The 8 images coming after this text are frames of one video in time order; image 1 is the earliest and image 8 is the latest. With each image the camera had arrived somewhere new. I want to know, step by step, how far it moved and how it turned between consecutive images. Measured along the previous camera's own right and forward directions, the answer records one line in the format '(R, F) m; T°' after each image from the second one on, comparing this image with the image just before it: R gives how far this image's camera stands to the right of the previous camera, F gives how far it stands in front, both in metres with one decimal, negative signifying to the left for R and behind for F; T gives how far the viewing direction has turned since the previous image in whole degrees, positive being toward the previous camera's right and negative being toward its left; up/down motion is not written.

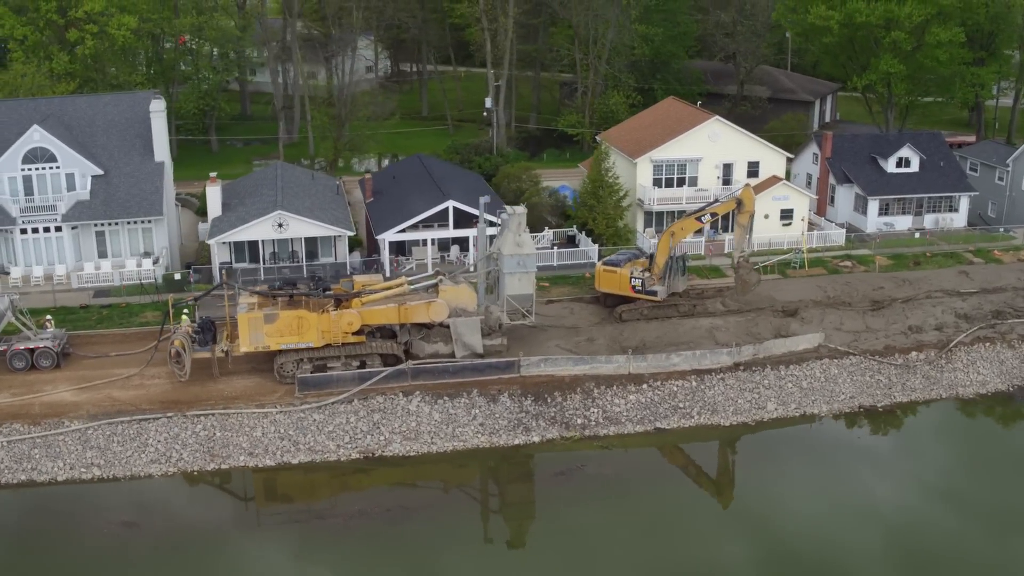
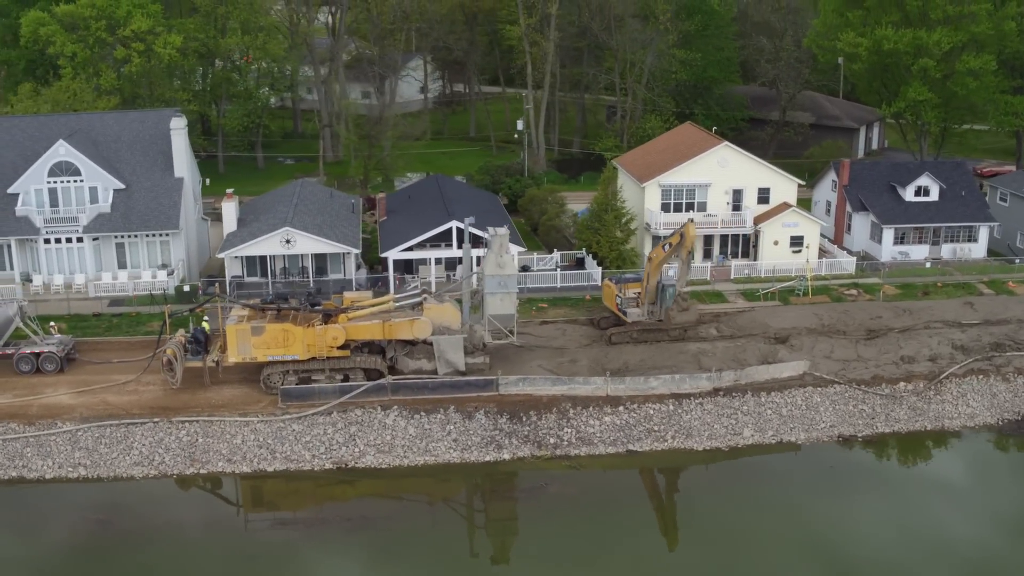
(+2.1, -0.3) m; -4°
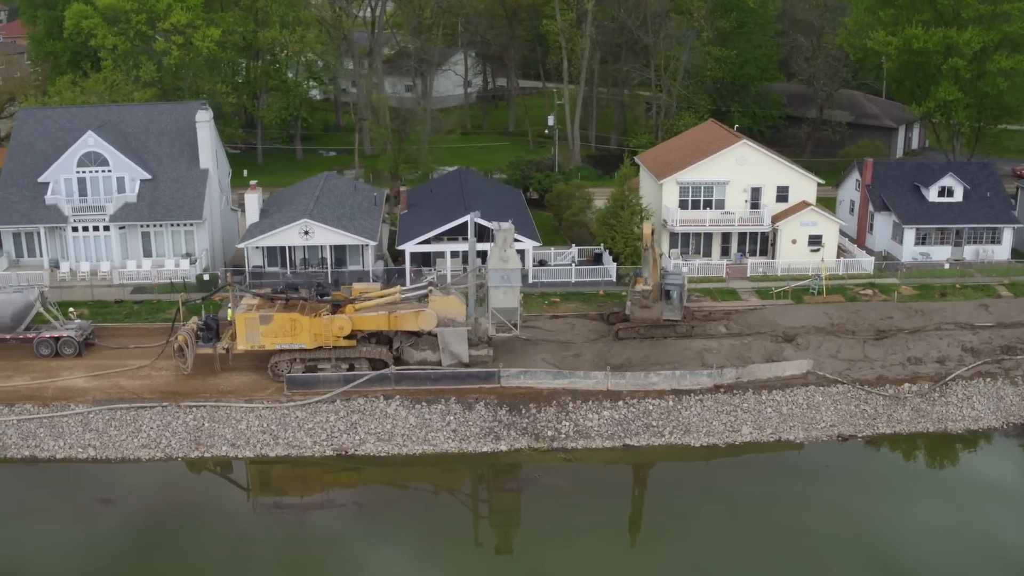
(+1.1, -0.3) m; -3°
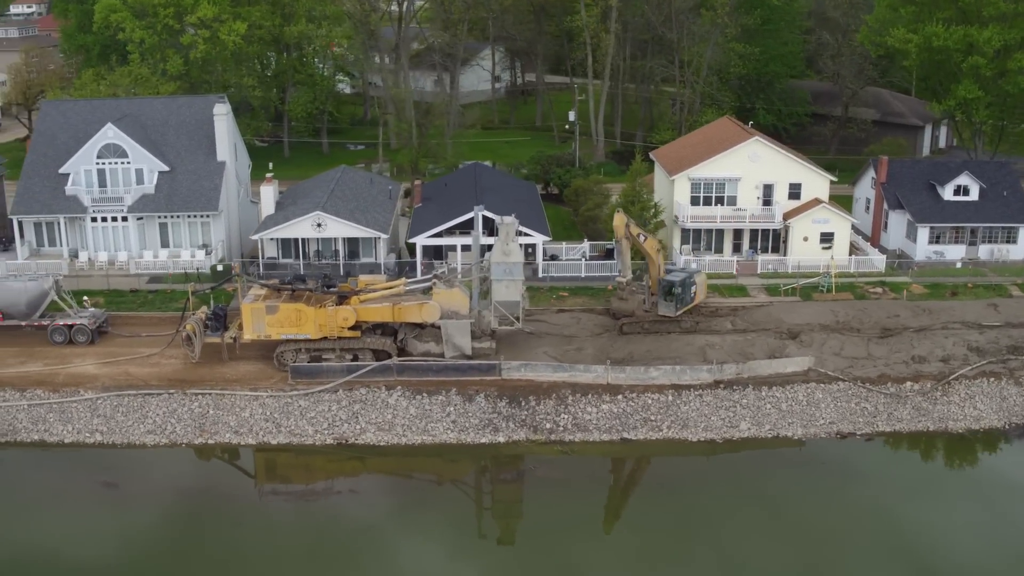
(+0.8, -0.2) m; -2°
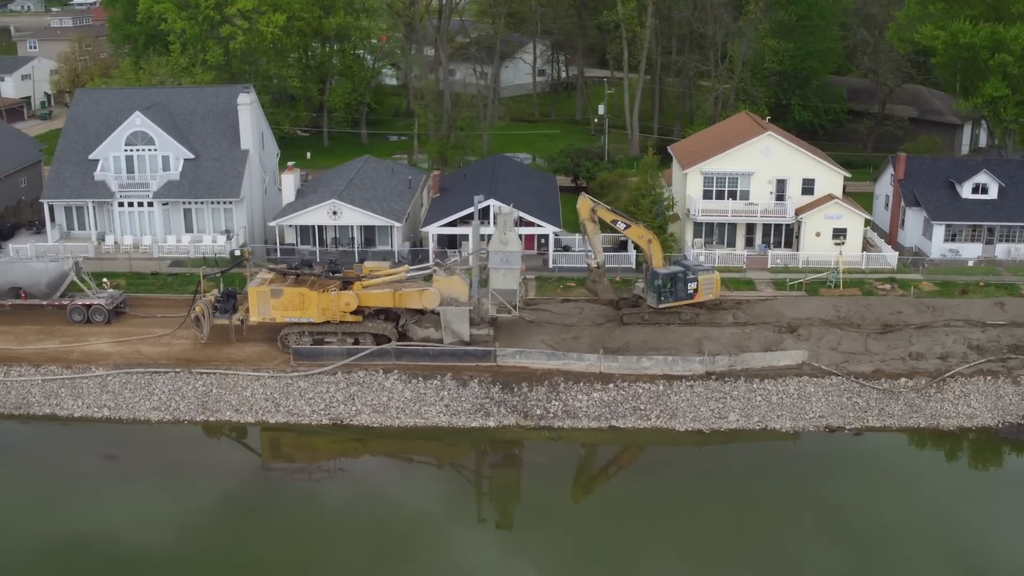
(+1.5, -0.5) m; -3°
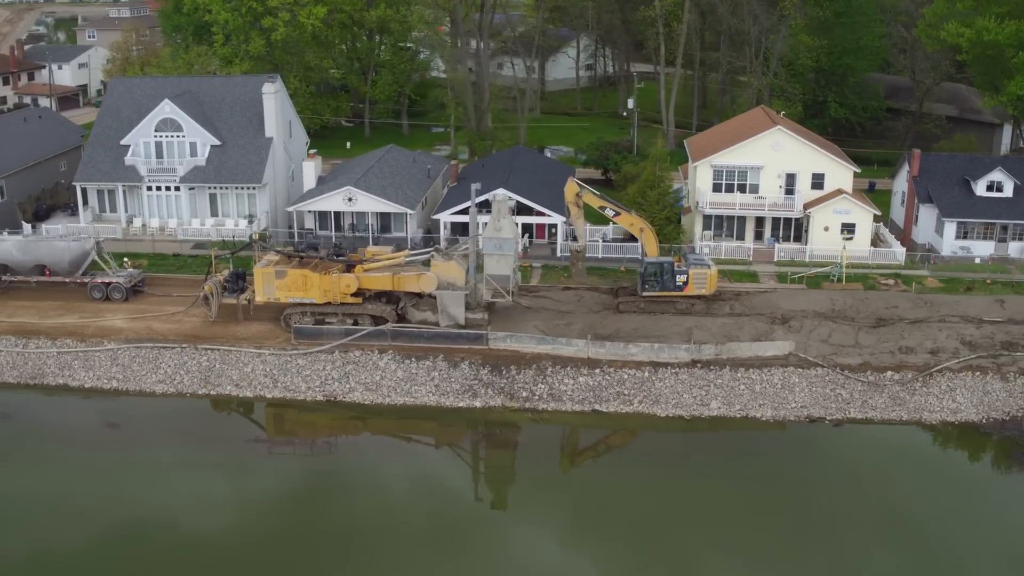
(+1.8, -0.8) m; -3°
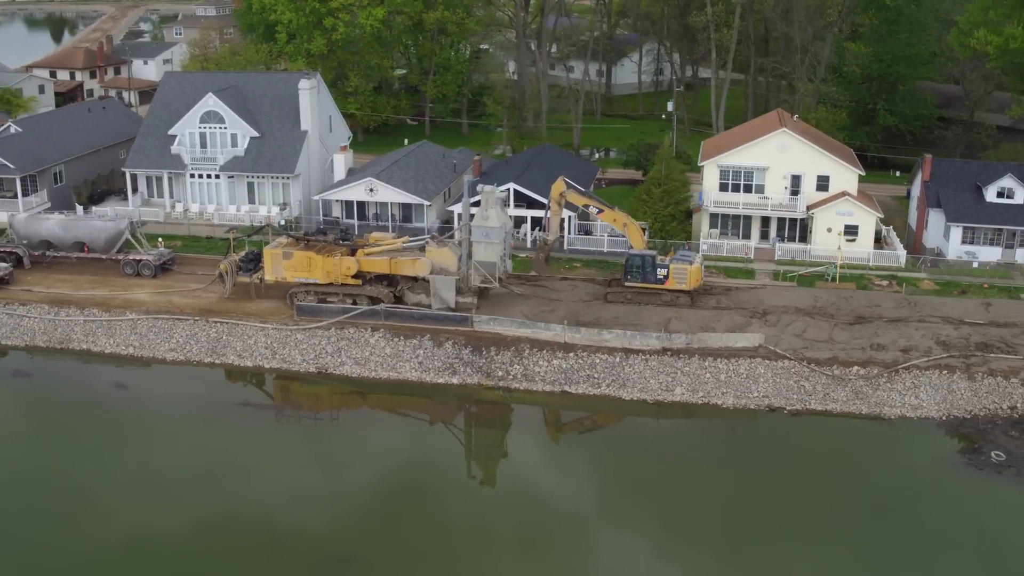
(+3.0, -1.6) m; -5°
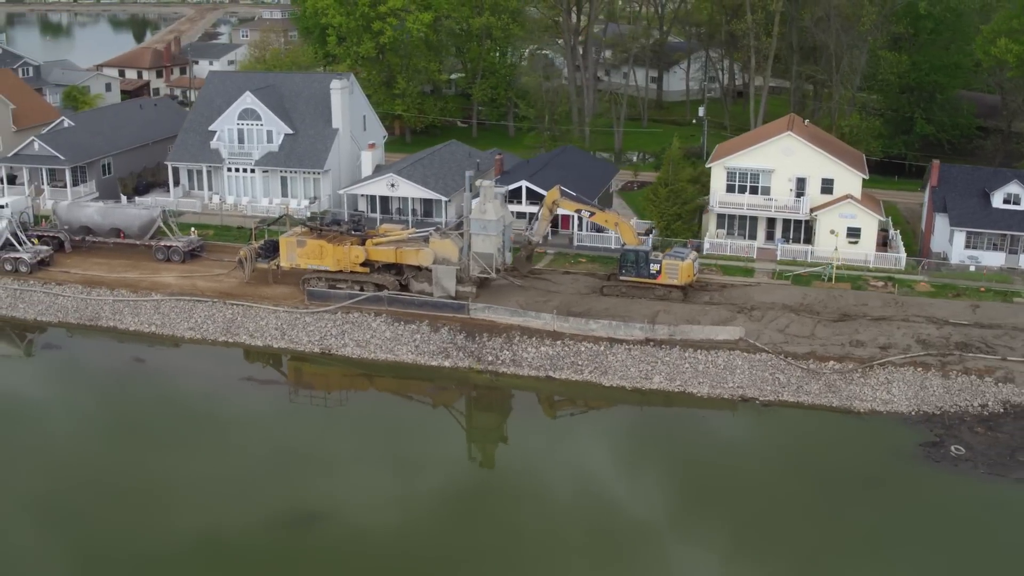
(+2.3, -1.6) m; -4°
